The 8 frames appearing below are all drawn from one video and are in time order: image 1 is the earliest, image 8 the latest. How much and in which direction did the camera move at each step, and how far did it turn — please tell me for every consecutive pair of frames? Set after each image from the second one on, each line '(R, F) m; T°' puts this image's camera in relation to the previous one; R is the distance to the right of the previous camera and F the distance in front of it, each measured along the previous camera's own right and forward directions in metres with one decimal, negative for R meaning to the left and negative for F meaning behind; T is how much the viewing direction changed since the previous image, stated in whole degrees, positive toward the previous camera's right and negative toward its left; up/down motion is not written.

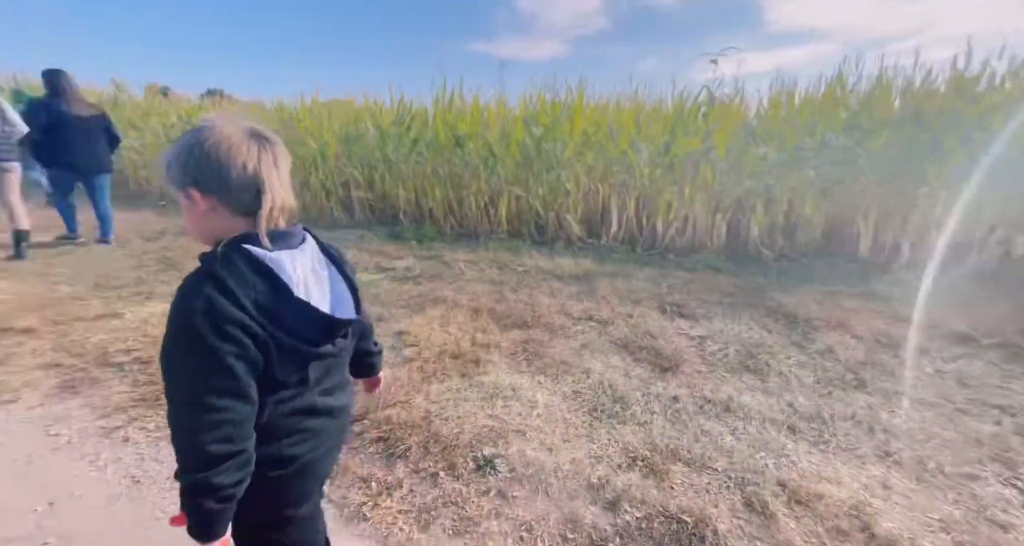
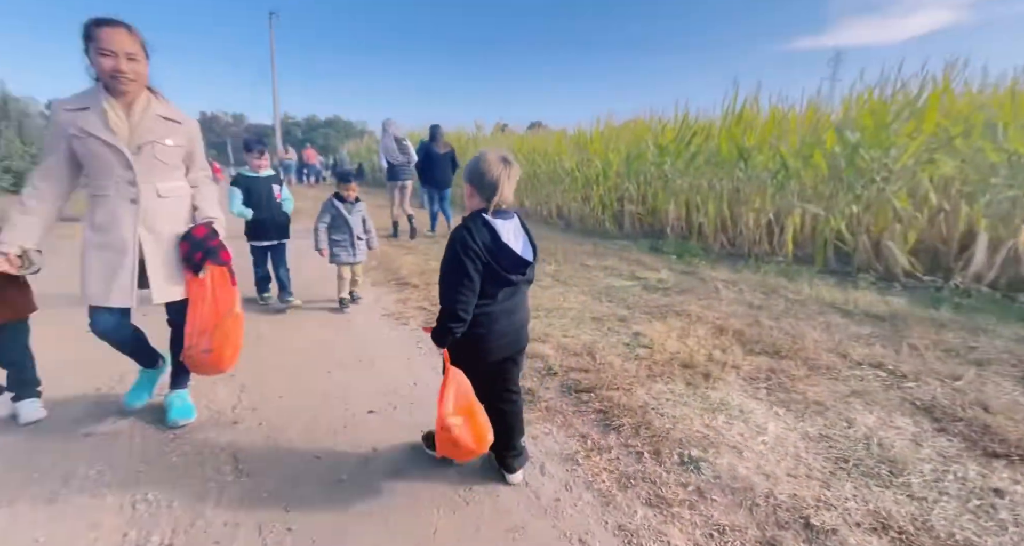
(+0.2, -0.3) m; -37°
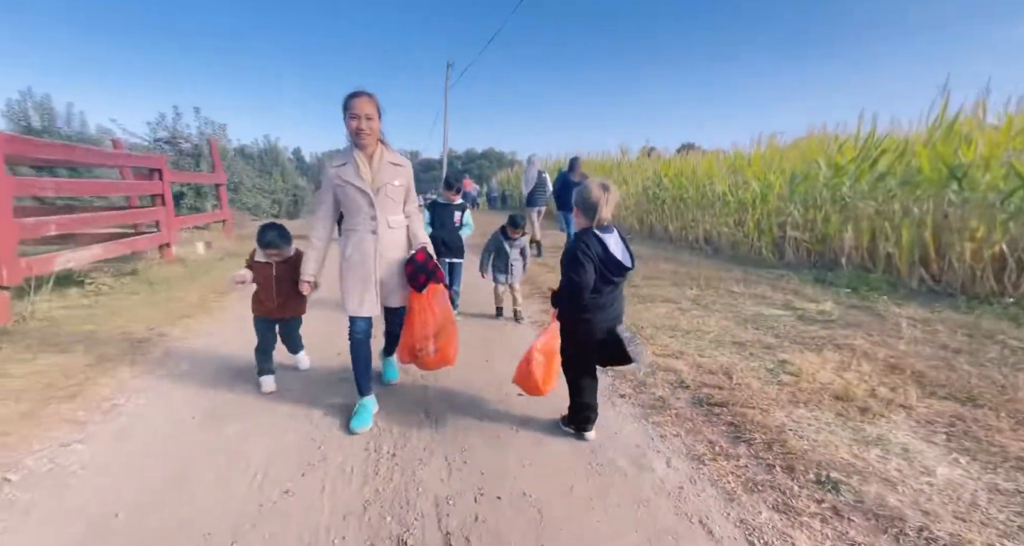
(0.0, -0.4) m; -20°
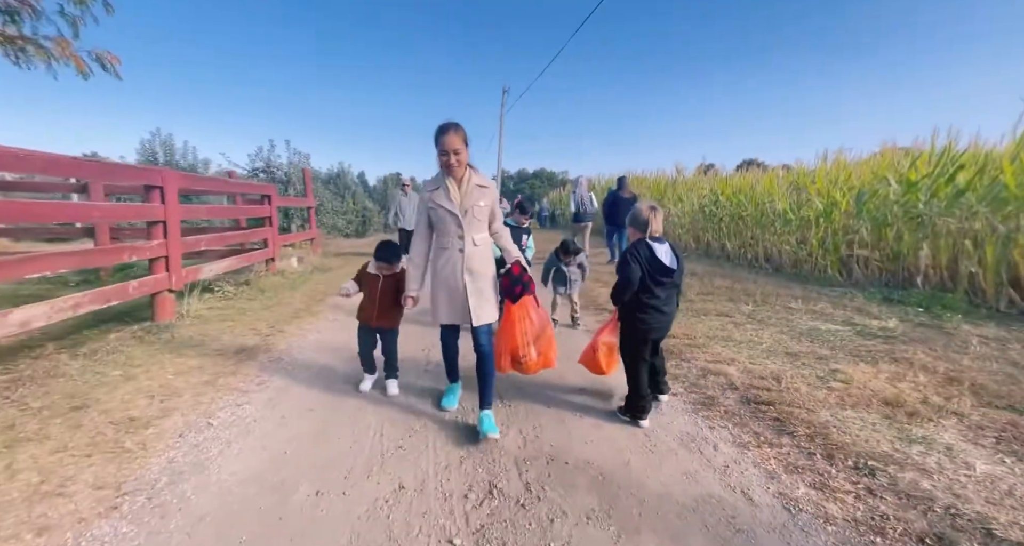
(-0.1, -0.5) m; -7°
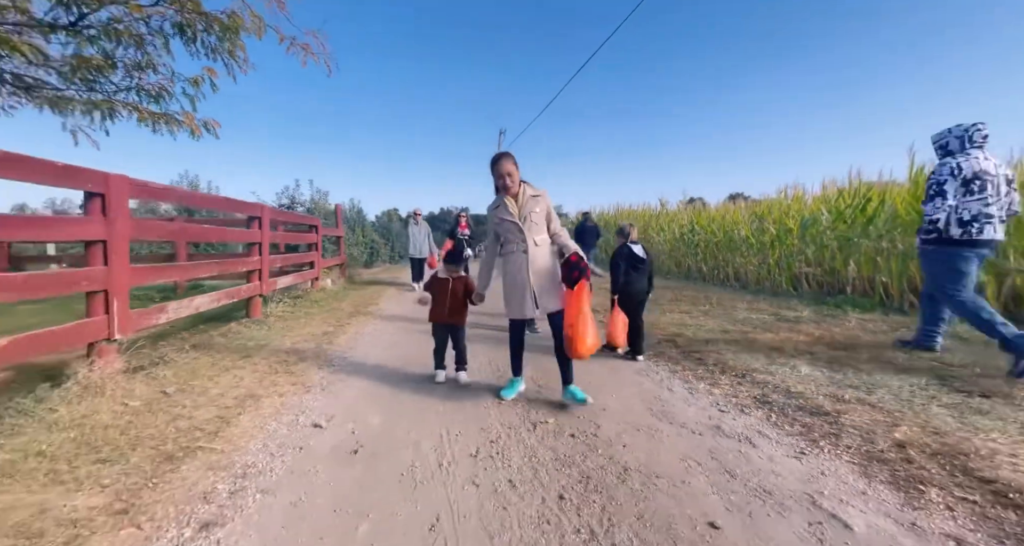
(-0.2, -1.4) m; 0°
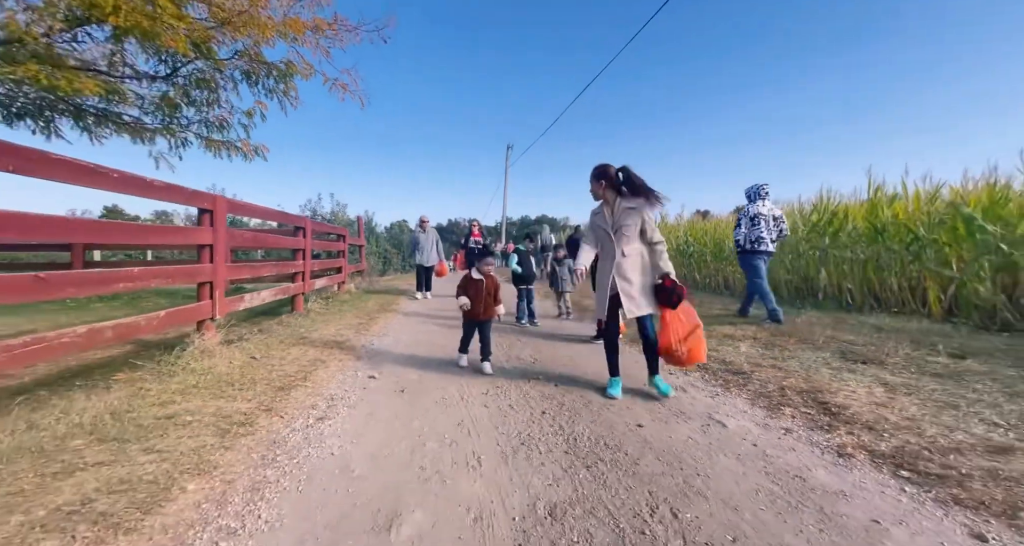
(+0.1, -1.0) m; -1°
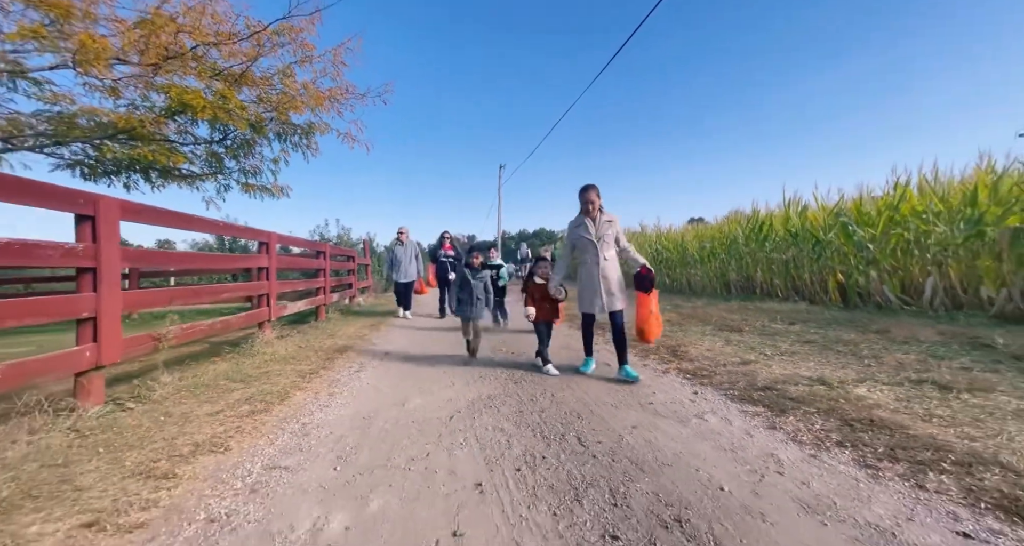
(+0.4, -1.6) m; 0°
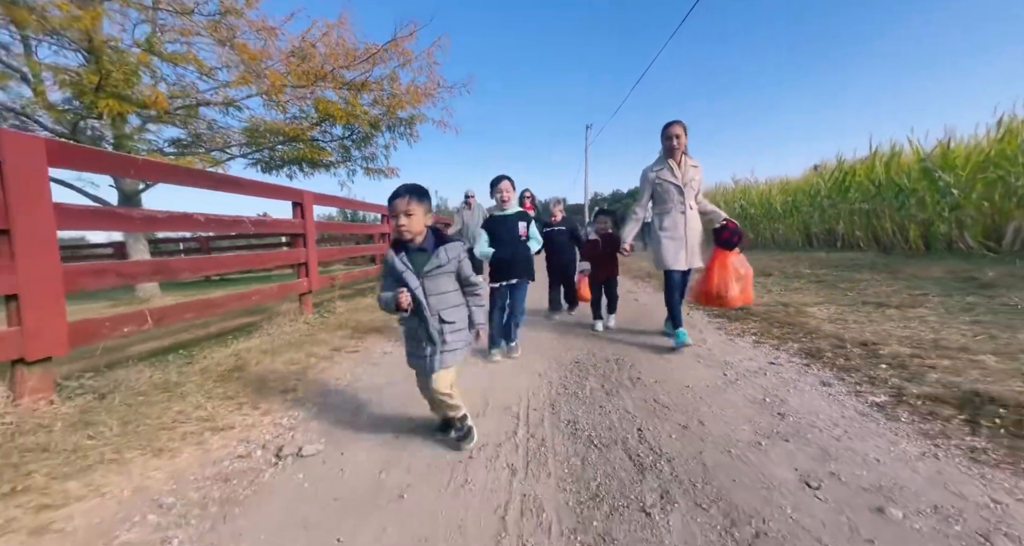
(+0.6, -1.3) m; -13°
